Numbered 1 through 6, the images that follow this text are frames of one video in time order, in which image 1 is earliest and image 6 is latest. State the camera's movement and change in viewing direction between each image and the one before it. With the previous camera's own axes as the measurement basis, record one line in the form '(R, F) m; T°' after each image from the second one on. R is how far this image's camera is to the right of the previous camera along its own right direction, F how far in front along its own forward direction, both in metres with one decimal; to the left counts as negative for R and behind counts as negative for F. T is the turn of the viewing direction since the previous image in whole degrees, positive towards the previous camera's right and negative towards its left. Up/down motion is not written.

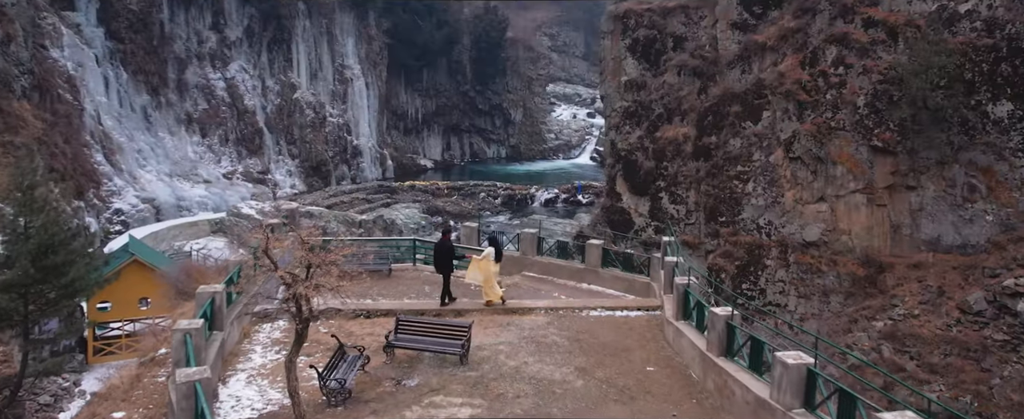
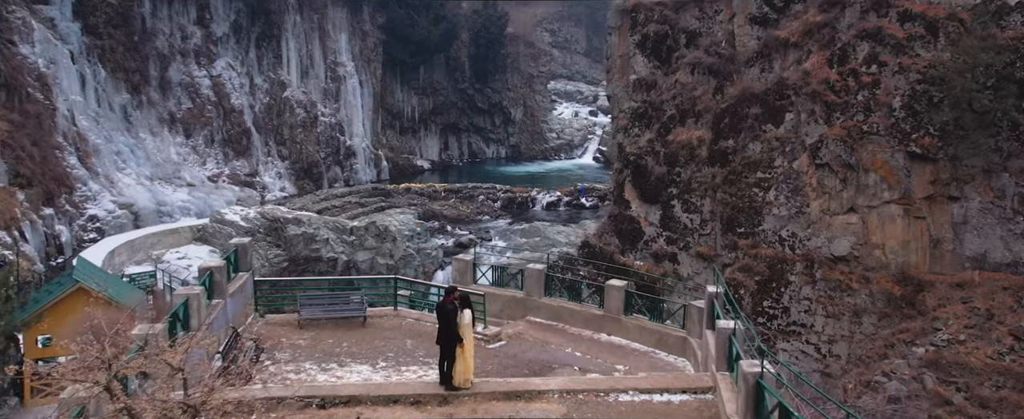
(0.0, +1.6) m; 0°
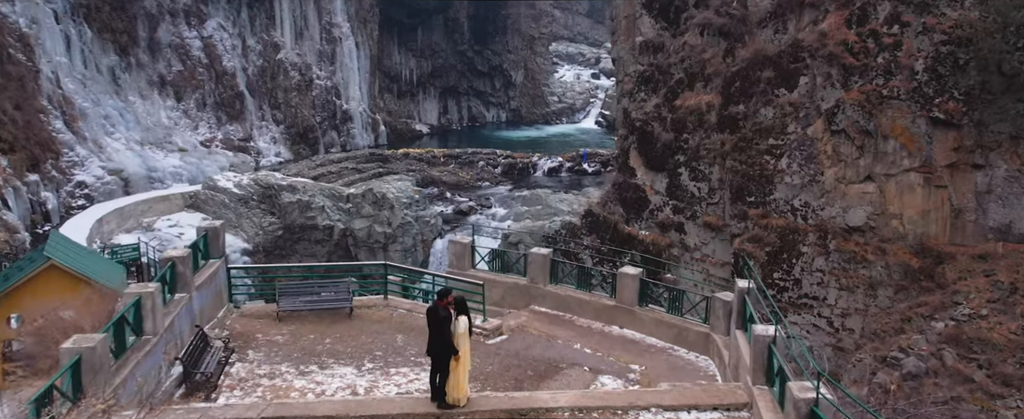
(0.0, +0.7) m; 0°
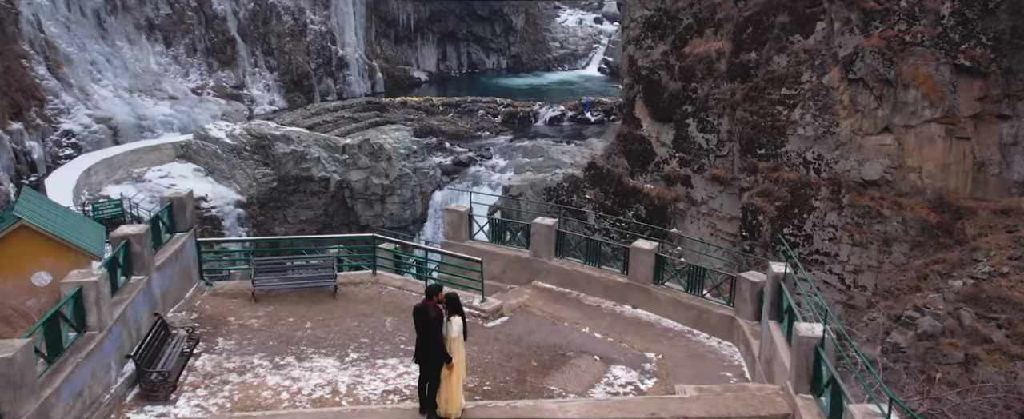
(0.0, +0.6) m; 0°
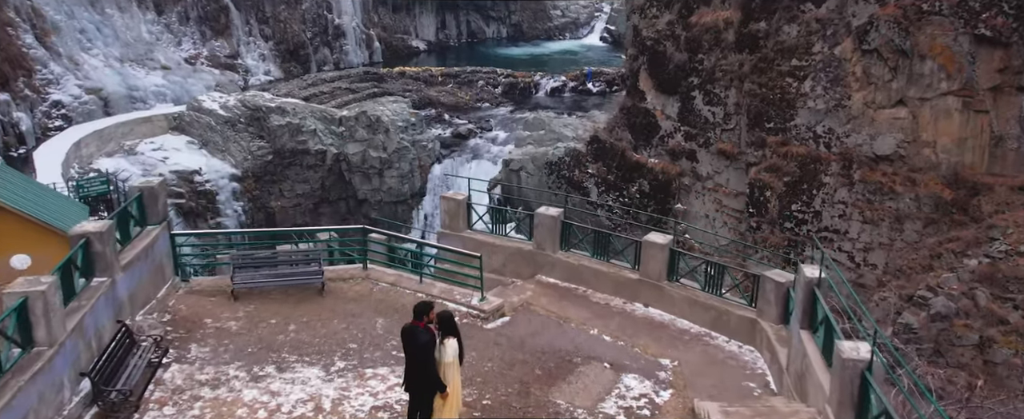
(0.0, +0.4) m; 0°
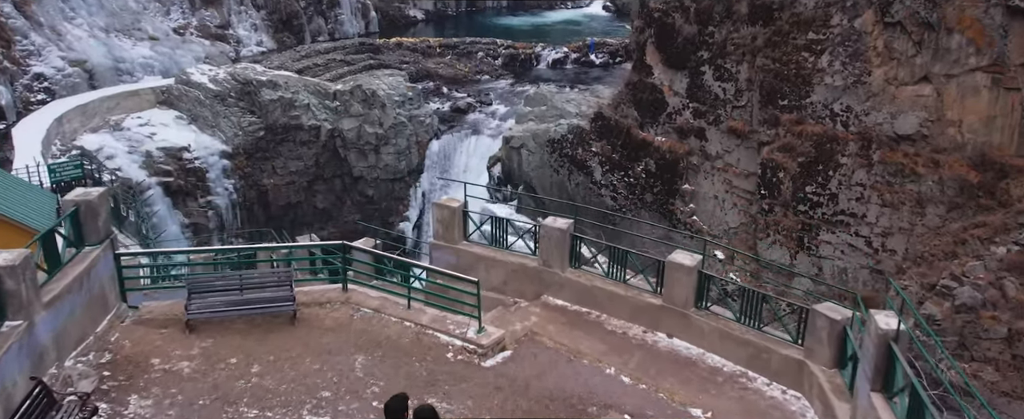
(0.0, +0.7) m; 0°
